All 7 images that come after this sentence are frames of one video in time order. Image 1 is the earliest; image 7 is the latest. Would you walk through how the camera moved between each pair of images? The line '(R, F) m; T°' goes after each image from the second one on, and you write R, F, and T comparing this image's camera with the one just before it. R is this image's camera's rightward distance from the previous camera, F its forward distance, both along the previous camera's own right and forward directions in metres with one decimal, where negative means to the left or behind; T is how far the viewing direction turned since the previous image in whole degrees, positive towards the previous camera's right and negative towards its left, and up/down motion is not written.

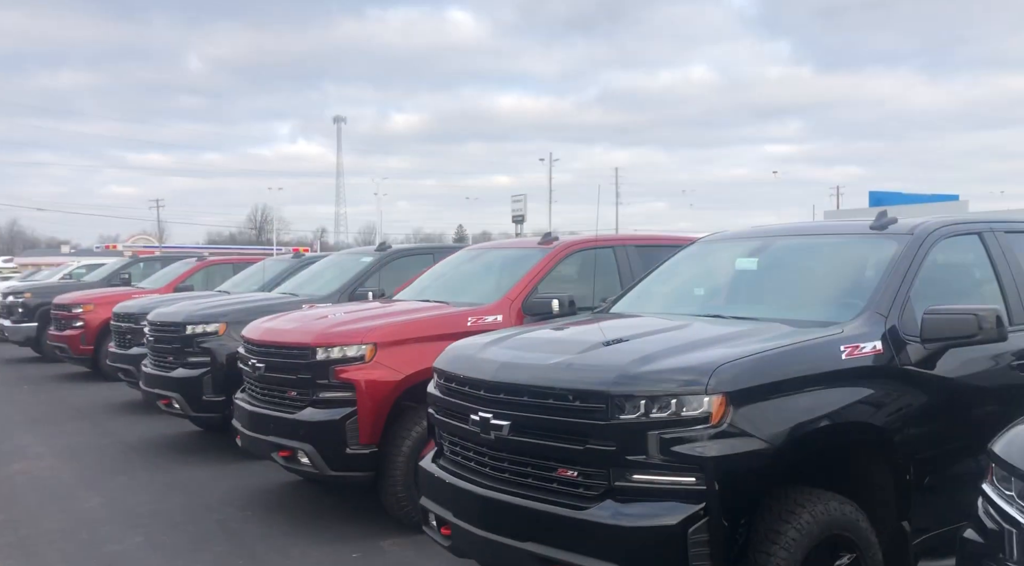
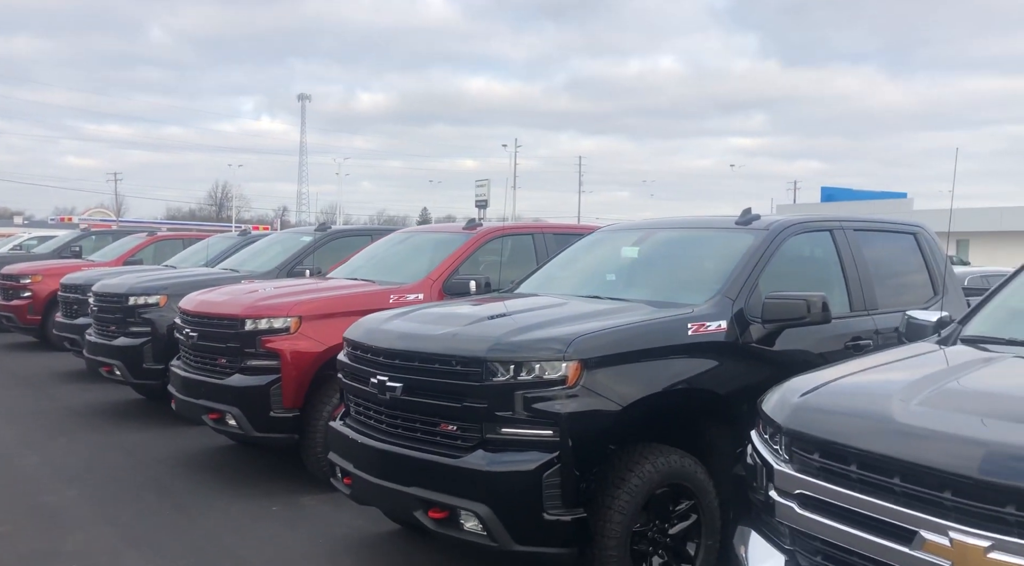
(+0.3, -0.6) m; +3°
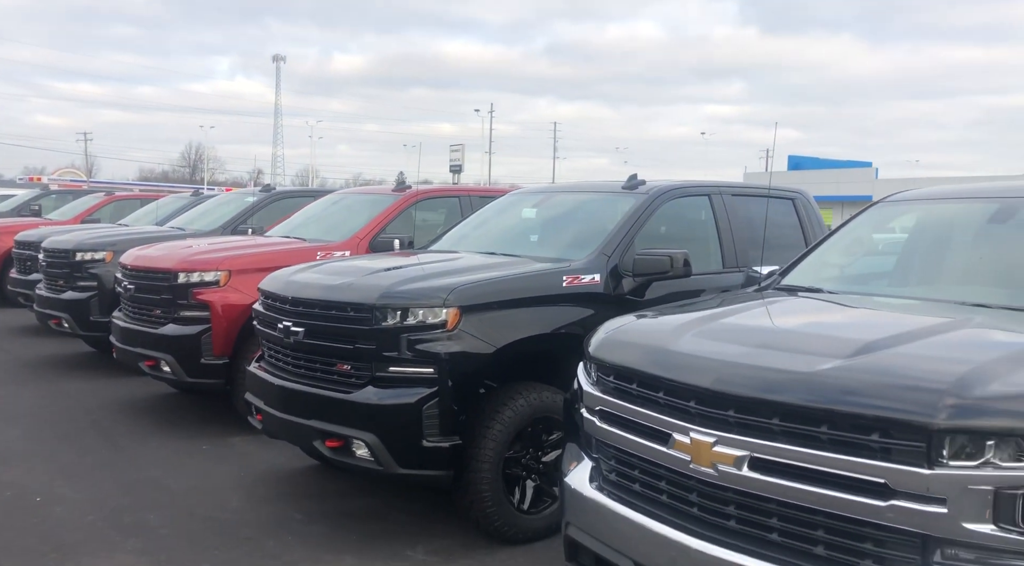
(+0.5, -0.5) m; +2°
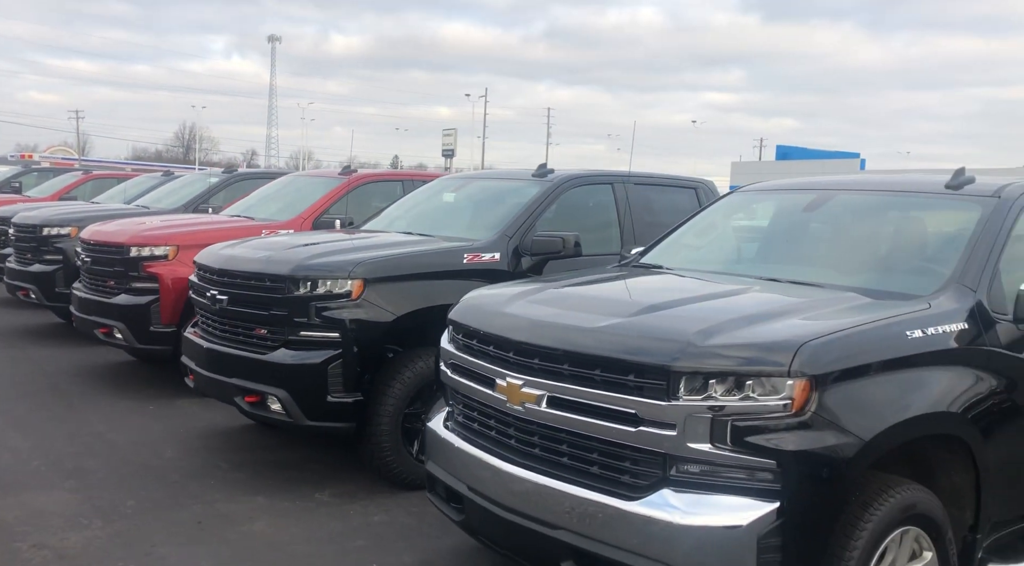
(+0.5, -0.6) m; +1°
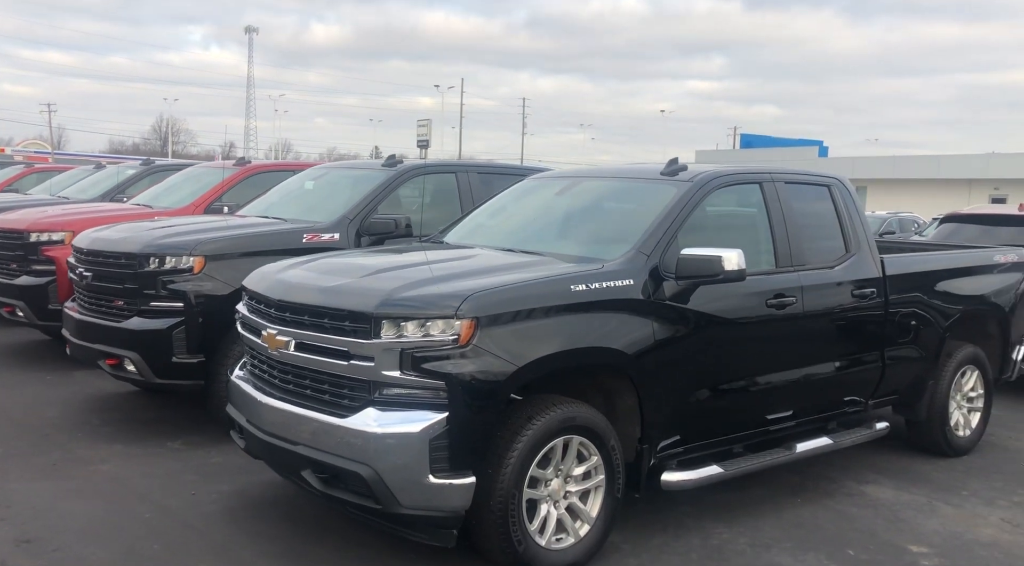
(+1.0, -0.9) m; +2°
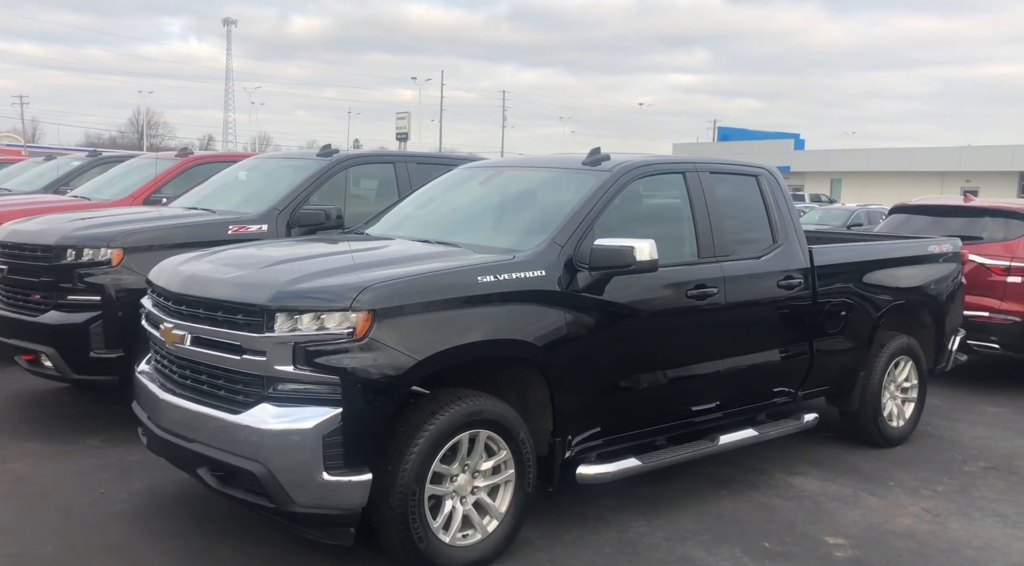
(+0.3, +0.1) m; +1°
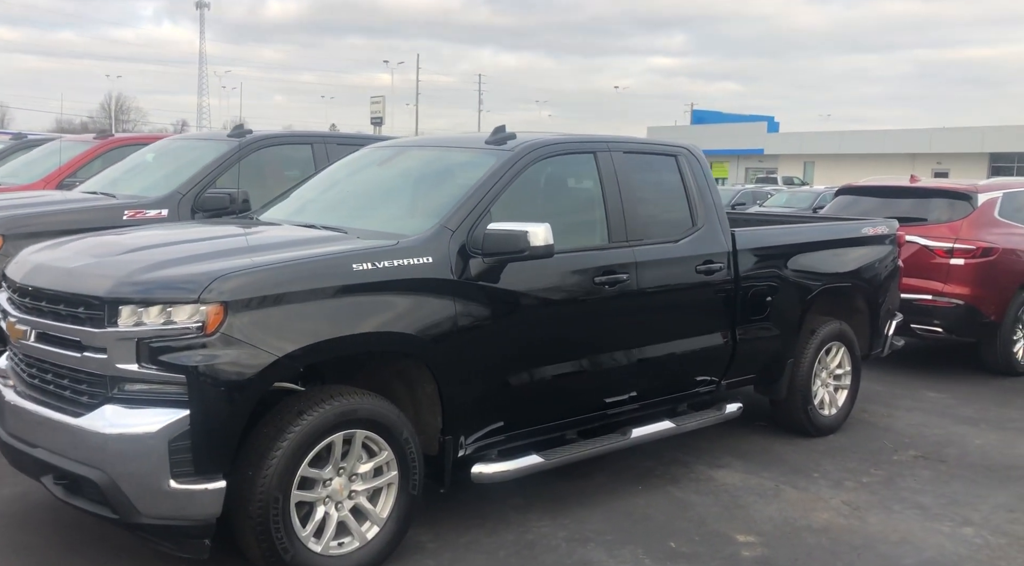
(+0.4, +0.3) m; +2°
